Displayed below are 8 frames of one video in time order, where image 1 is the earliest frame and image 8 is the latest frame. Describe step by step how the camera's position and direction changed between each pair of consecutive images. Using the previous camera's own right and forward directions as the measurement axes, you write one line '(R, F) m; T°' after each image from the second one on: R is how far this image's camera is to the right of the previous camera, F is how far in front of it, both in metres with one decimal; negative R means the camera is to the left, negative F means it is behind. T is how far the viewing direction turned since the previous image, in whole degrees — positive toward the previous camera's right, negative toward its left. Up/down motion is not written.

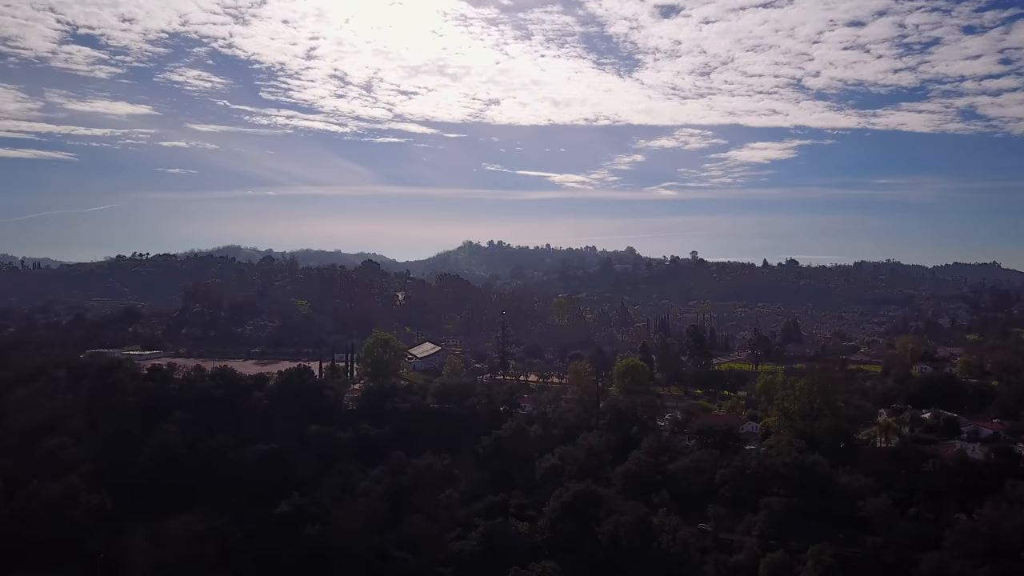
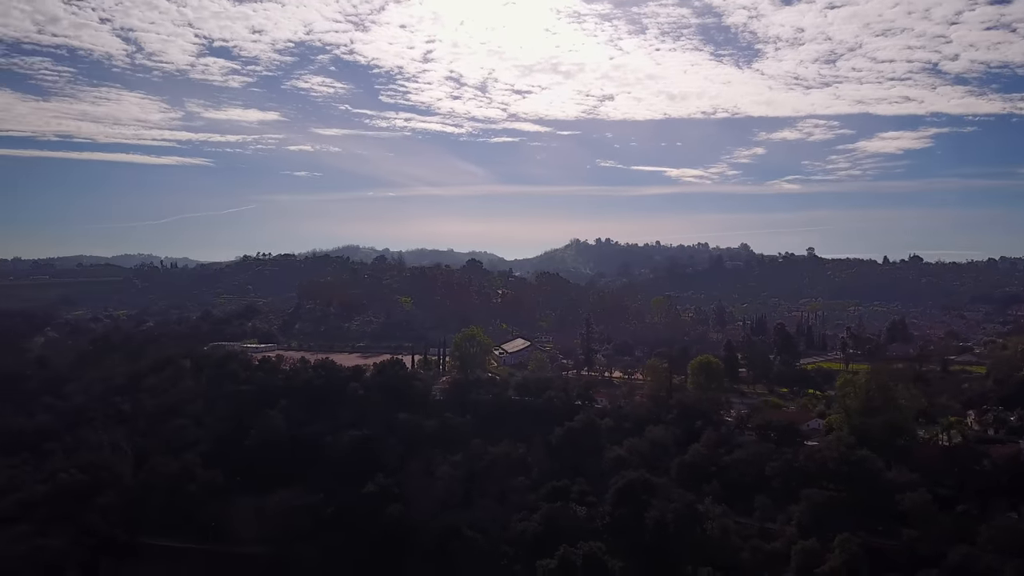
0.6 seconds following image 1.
(+1.0, -1.0) m; -8°
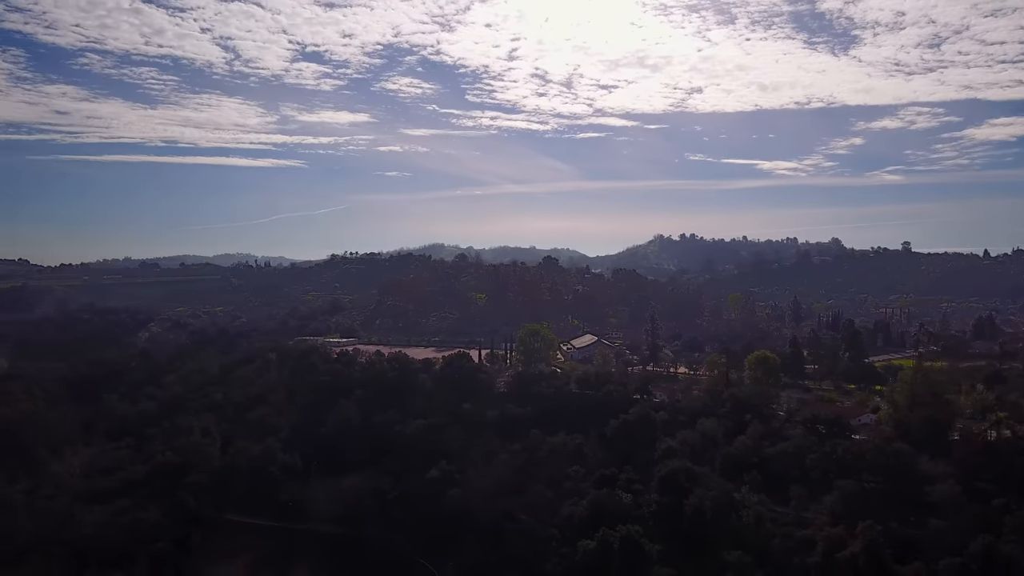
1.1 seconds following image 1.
(+0.8, -0.9) m; -6°
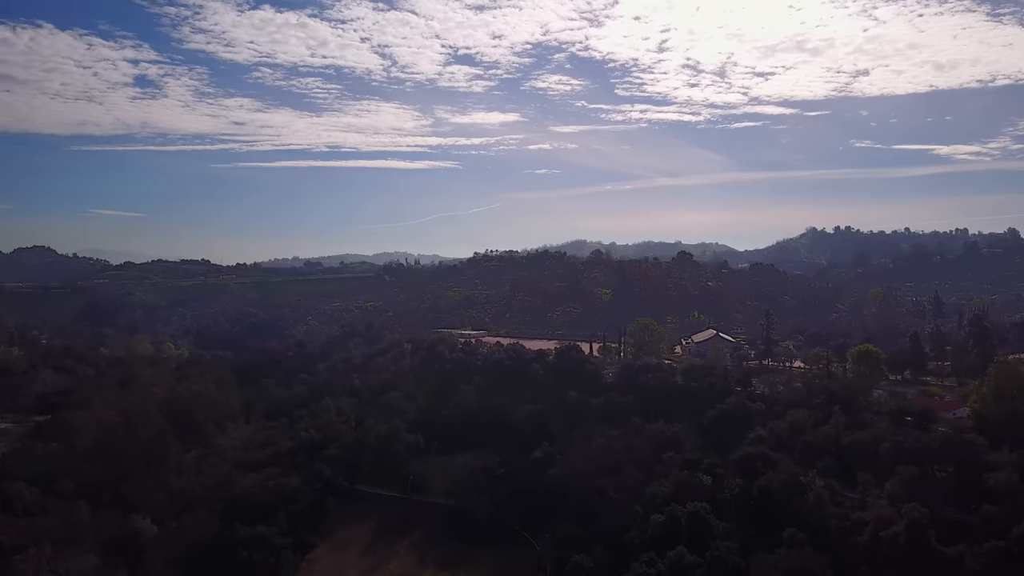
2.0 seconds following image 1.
(+1.4, -1.4) m; -10°
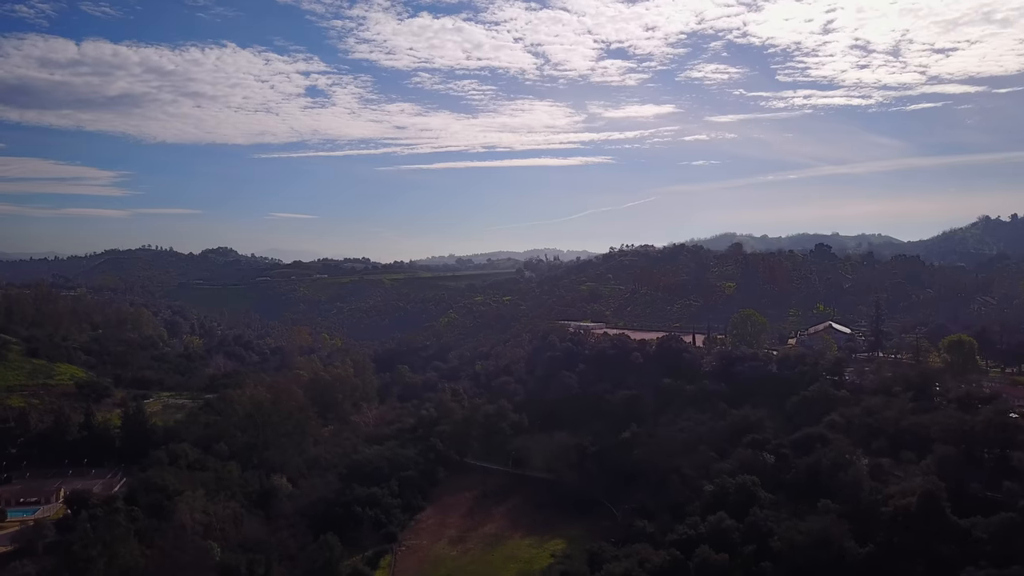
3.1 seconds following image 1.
(+1.9, -1.8) m; -11°
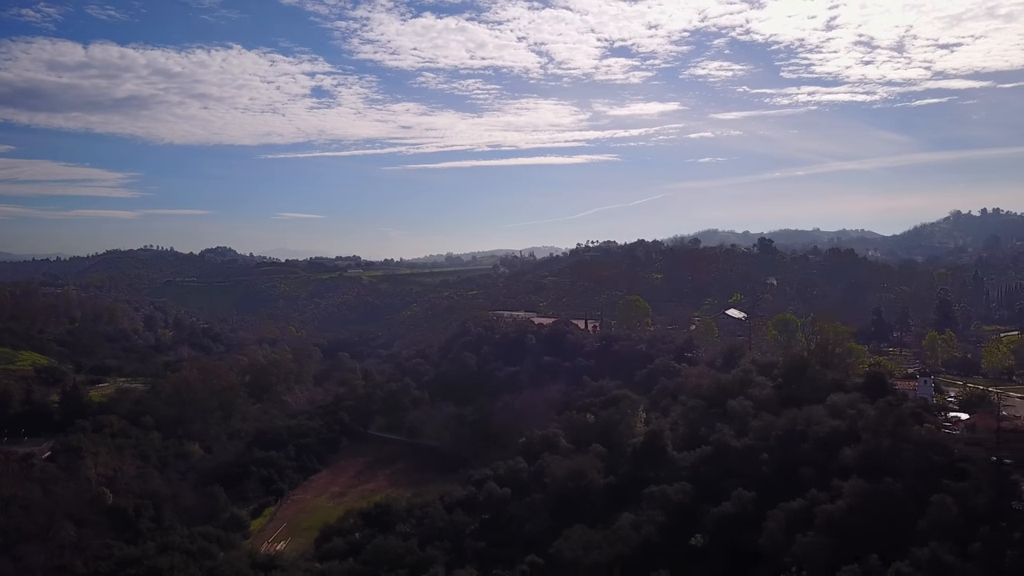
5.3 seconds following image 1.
(+4.0, -3.0) m; -1°
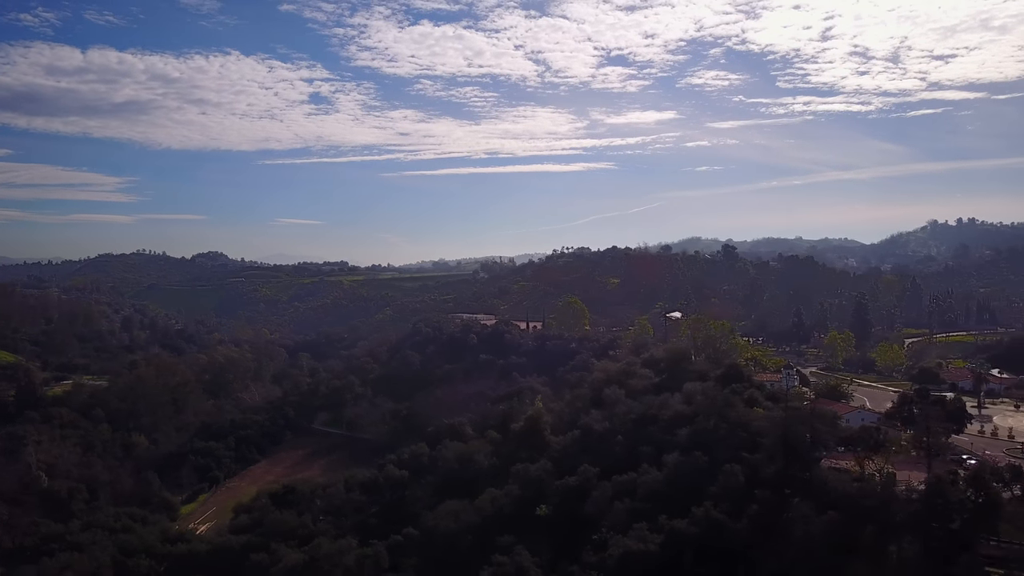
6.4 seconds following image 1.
(+2.2, -1.4) m; 0°
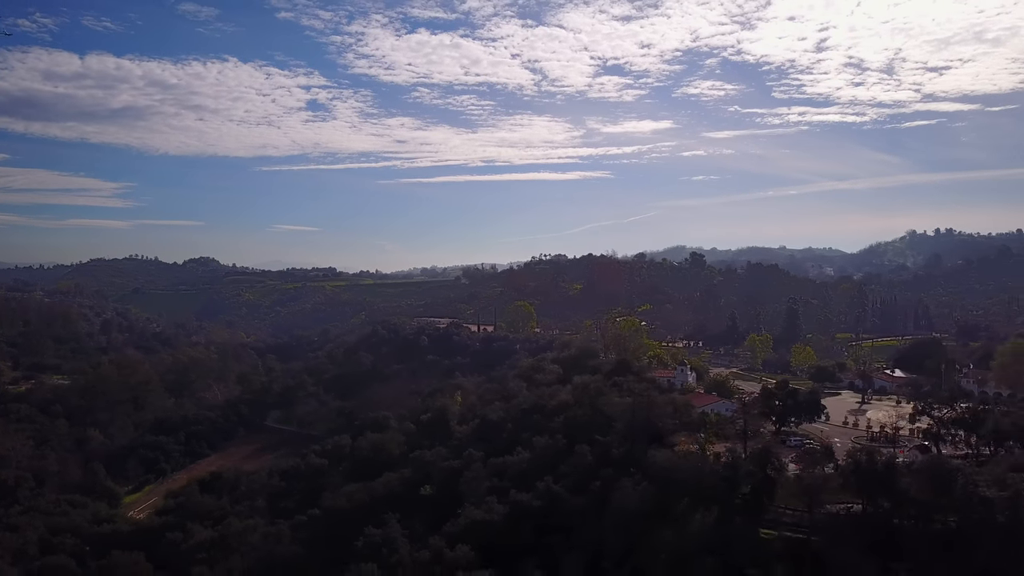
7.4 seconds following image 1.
(+2.0, -1.2) m; 0°
